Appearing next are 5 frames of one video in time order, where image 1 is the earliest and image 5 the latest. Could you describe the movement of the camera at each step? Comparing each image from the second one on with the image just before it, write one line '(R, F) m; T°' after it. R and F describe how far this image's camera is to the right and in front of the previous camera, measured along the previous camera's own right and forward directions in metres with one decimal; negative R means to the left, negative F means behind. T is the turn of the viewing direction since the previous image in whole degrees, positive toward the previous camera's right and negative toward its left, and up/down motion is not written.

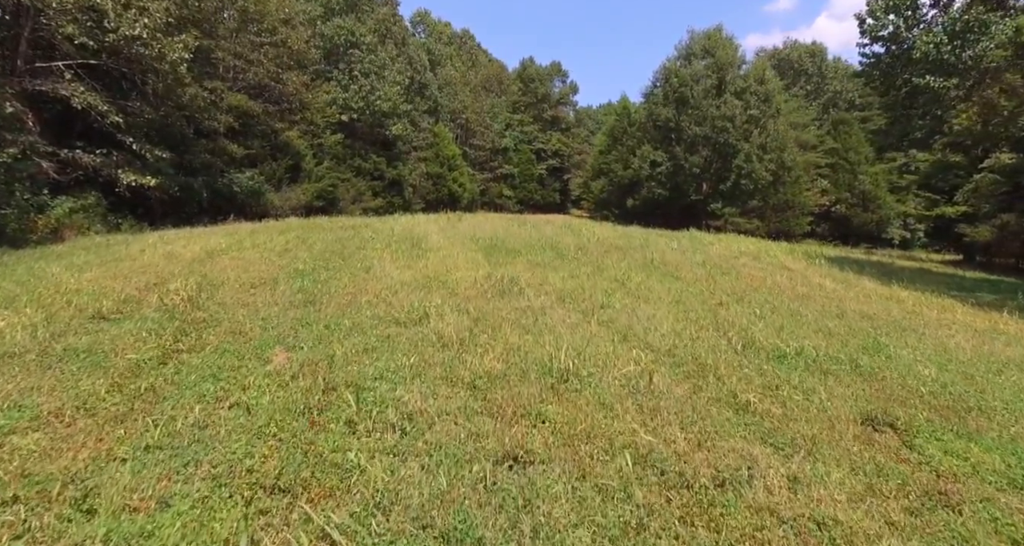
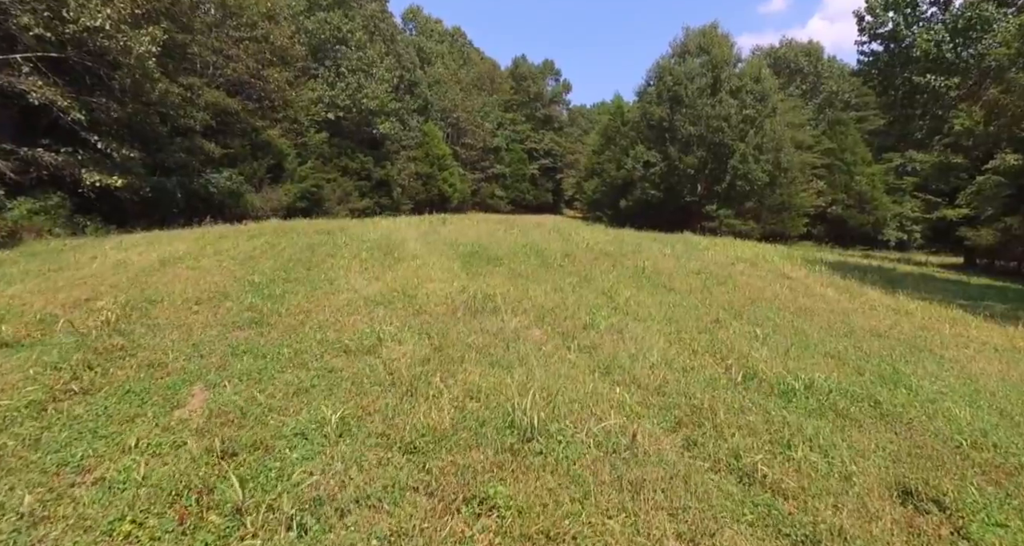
(+0.2, +0.7) m; +1°
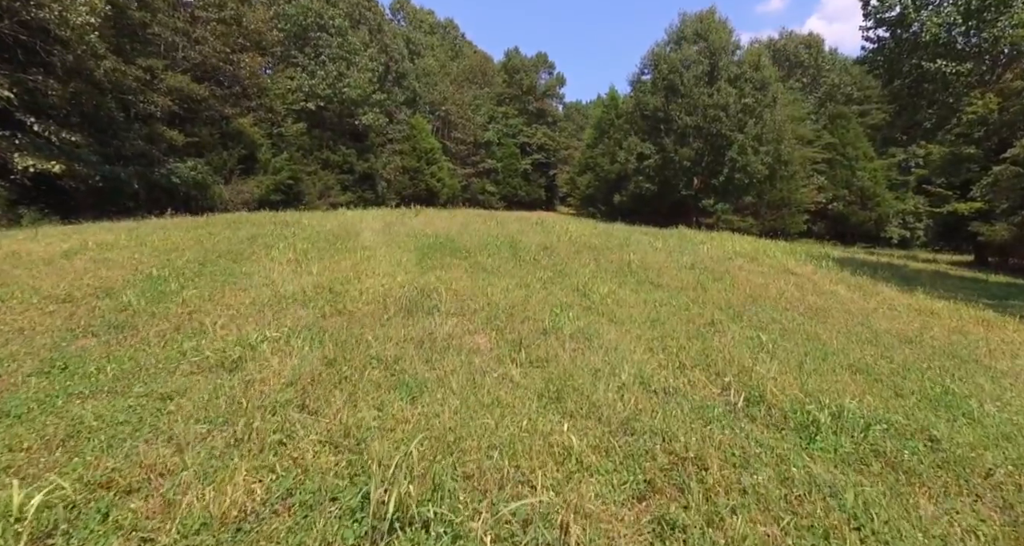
(+0.5, +1.2) m; 0°
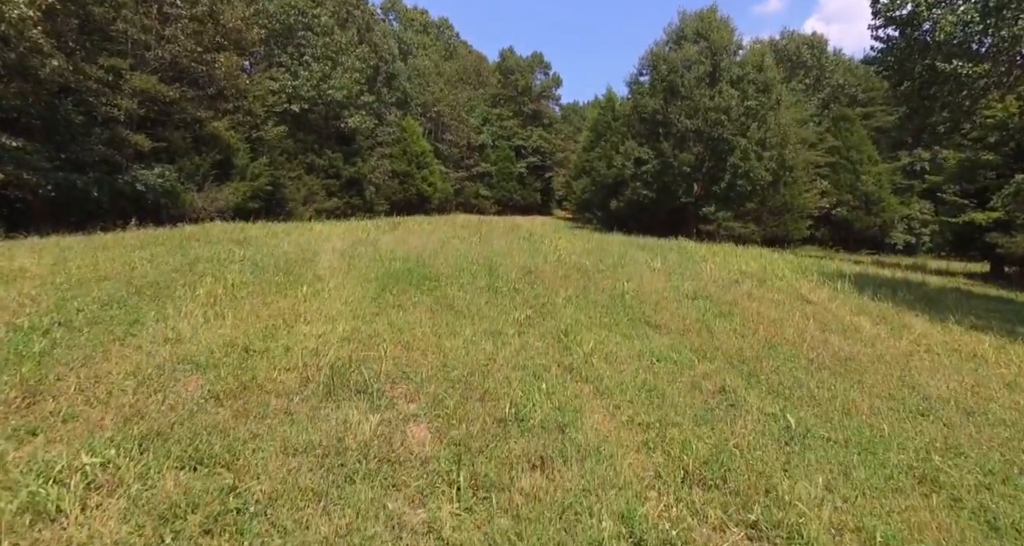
(+0.3, +1.1) m; 0°
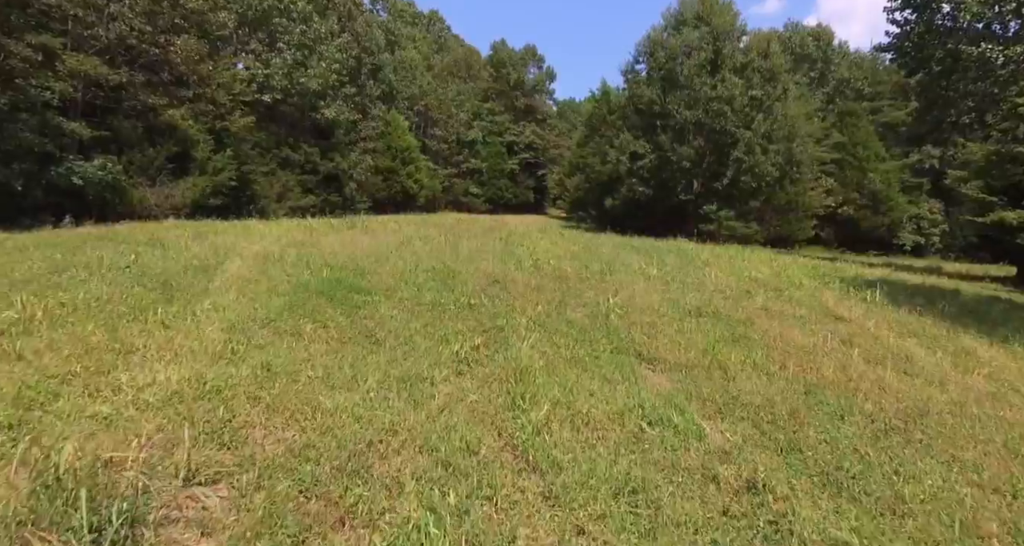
(+0.5, +1.6) m; 0°
